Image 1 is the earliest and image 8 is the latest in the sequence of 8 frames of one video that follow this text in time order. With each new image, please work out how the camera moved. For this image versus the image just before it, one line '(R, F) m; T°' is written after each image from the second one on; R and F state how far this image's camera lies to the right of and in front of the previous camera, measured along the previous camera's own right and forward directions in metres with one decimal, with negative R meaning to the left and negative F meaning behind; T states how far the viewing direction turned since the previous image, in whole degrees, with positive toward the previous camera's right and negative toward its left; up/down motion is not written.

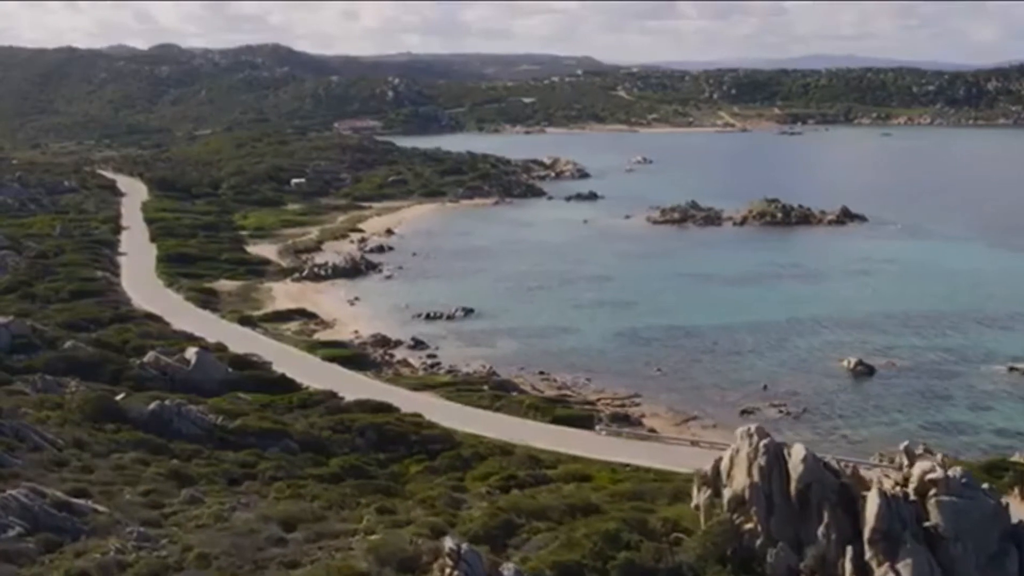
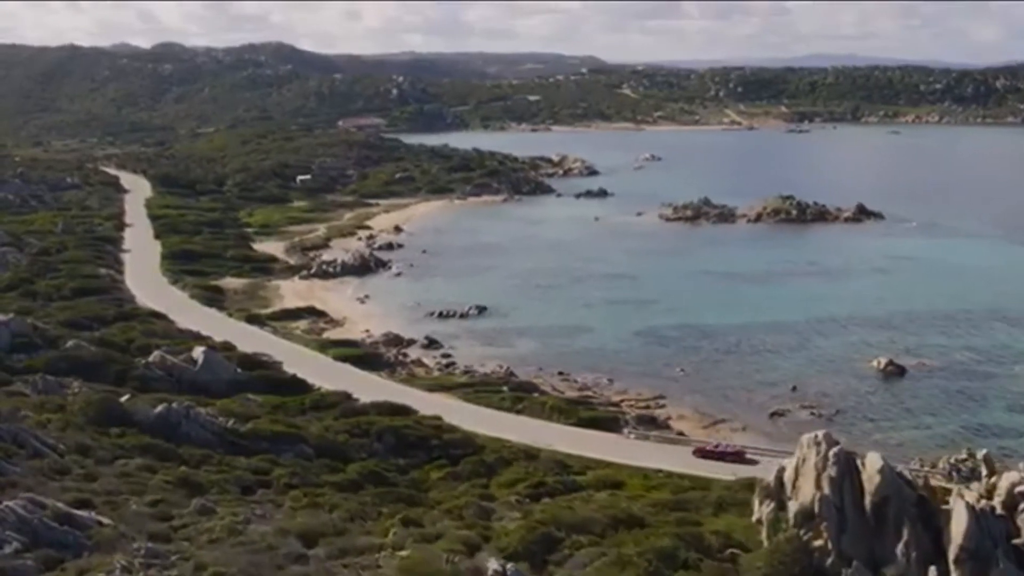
(-0.8, +2.3) m; 0°
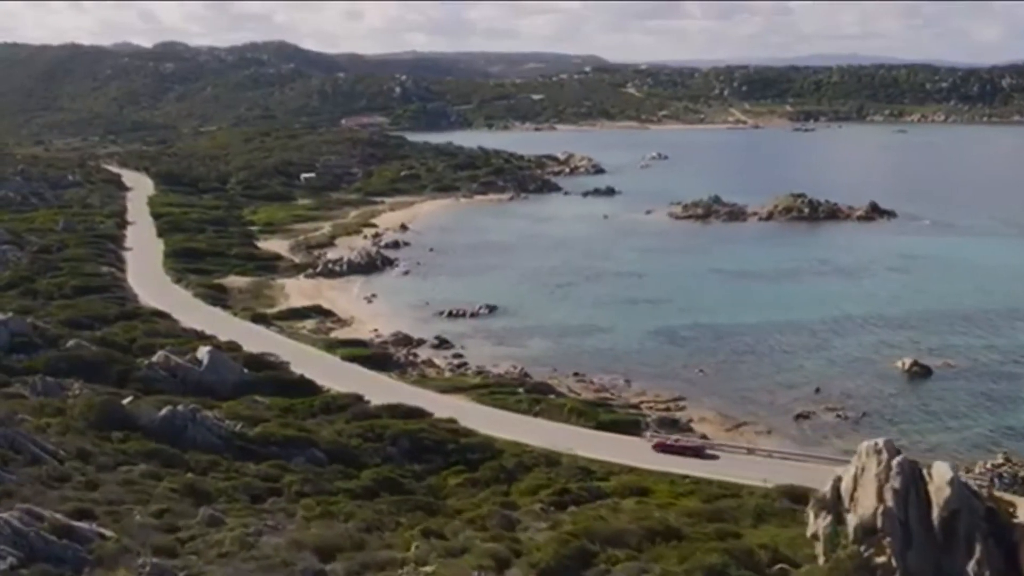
(-0.6, +1.8) m; 0°
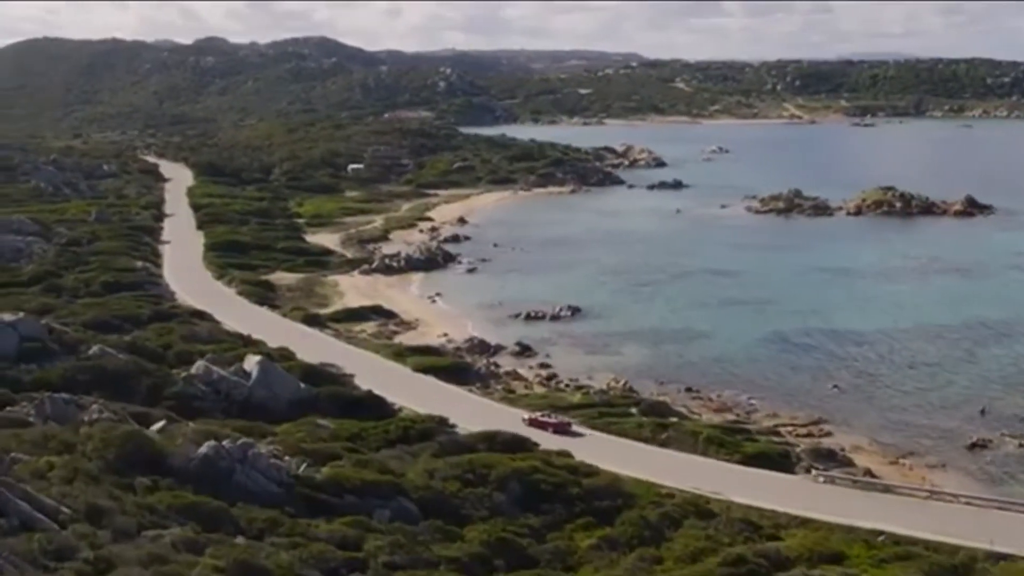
(-2.6, +9.2) m; -2°
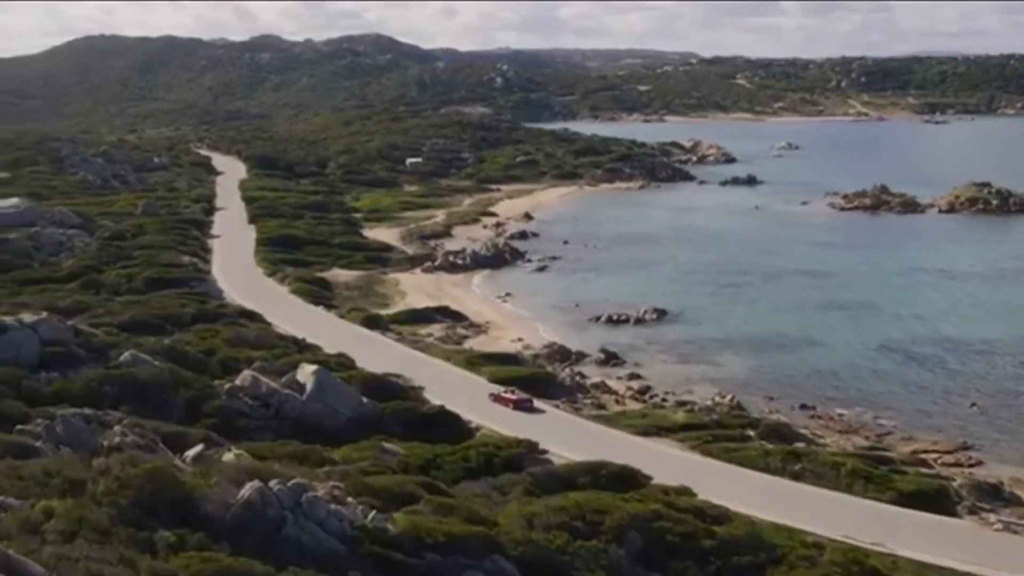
(-1.3, +6.2) m; -2°
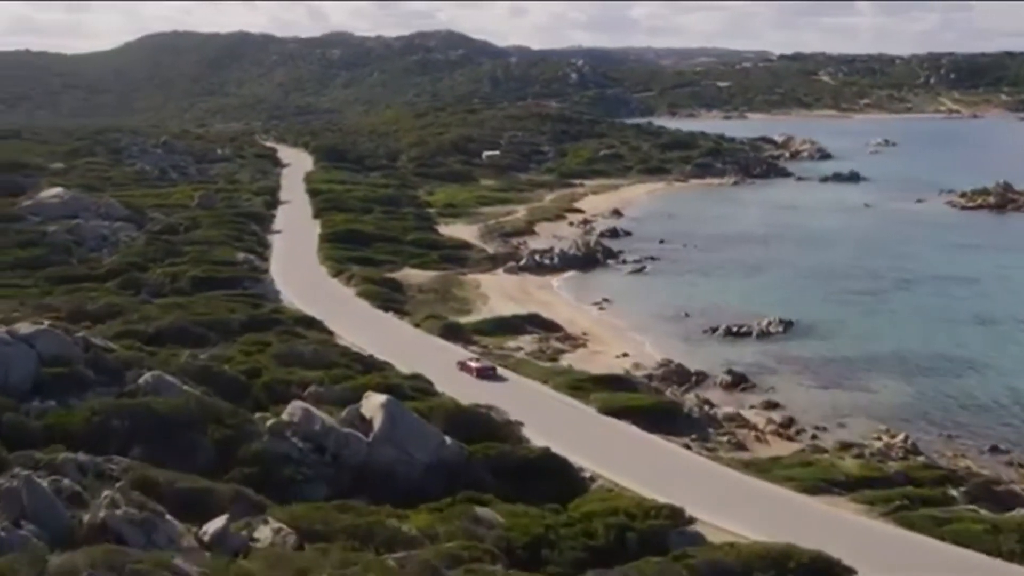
(-1.3, +8.4) m; -3°
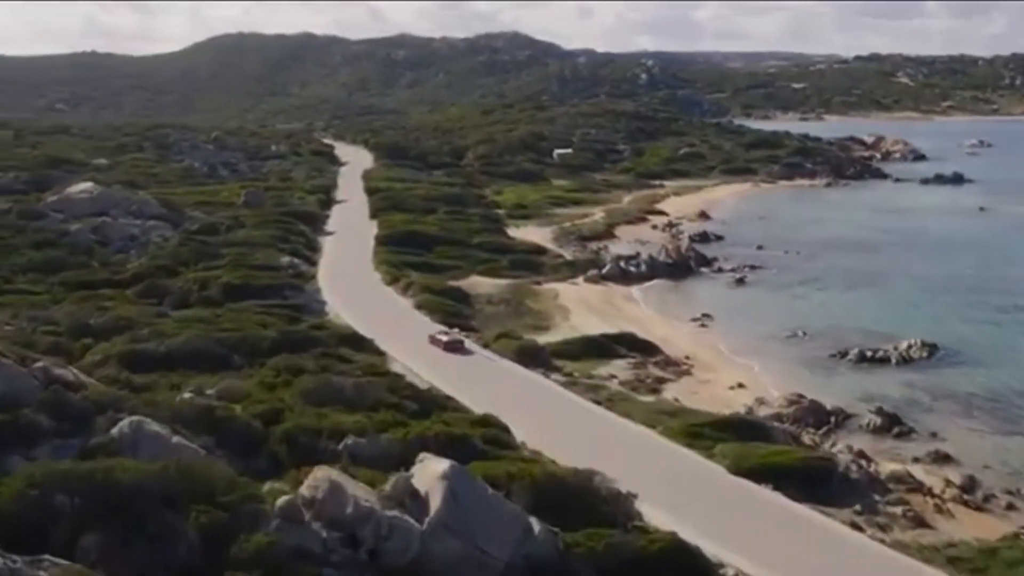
(-0.8, +8.2) m; -3°
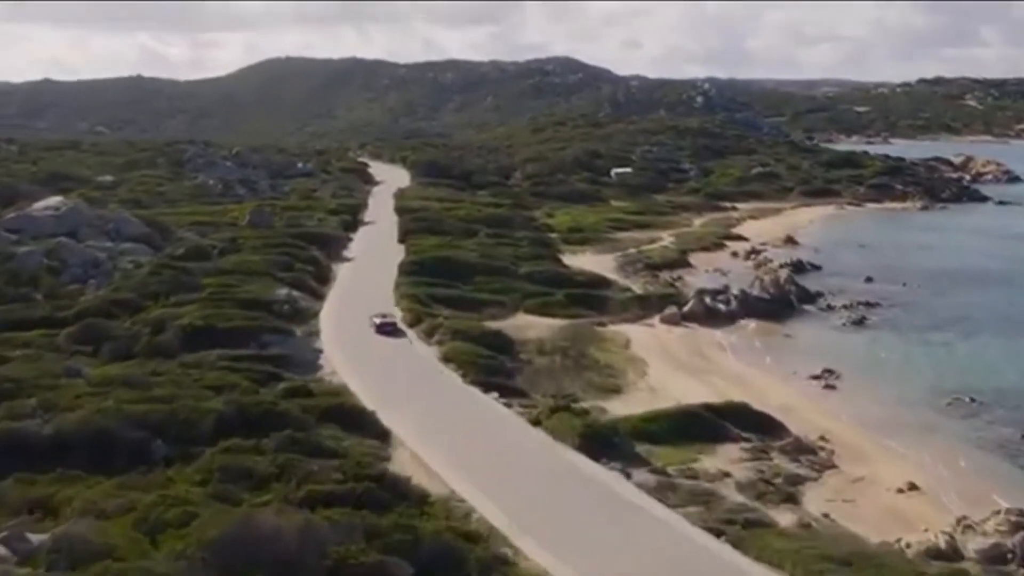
(-0.3, +11.9) m; -2°
